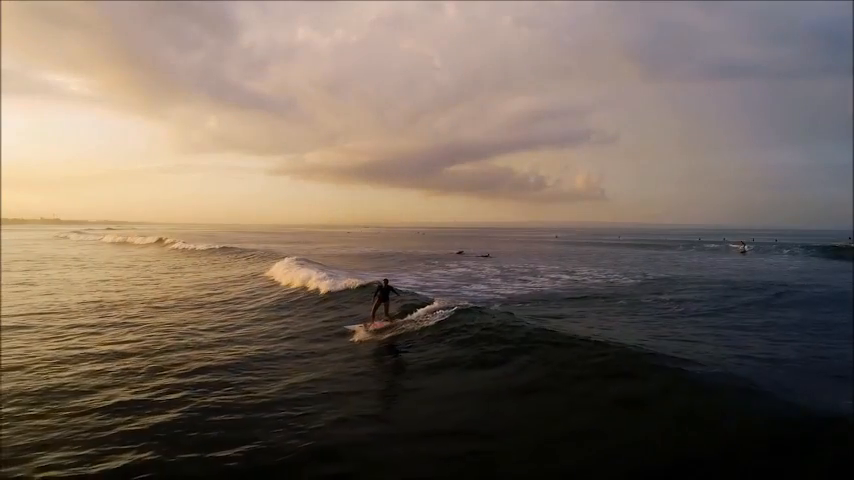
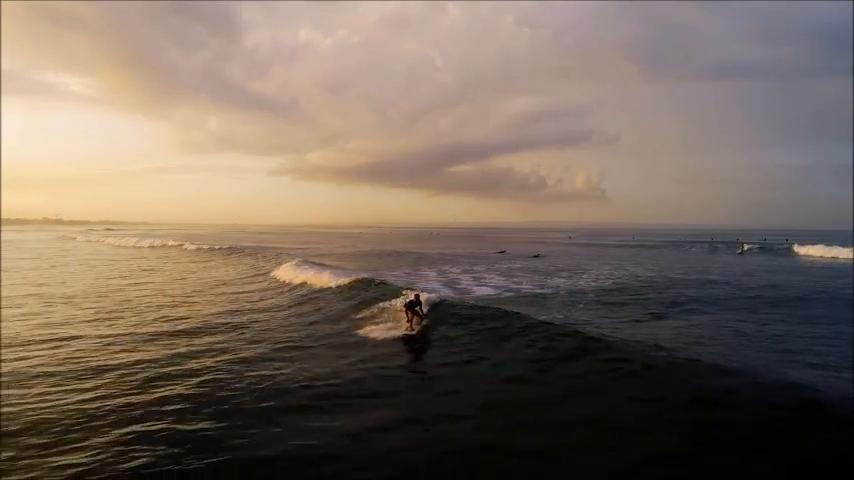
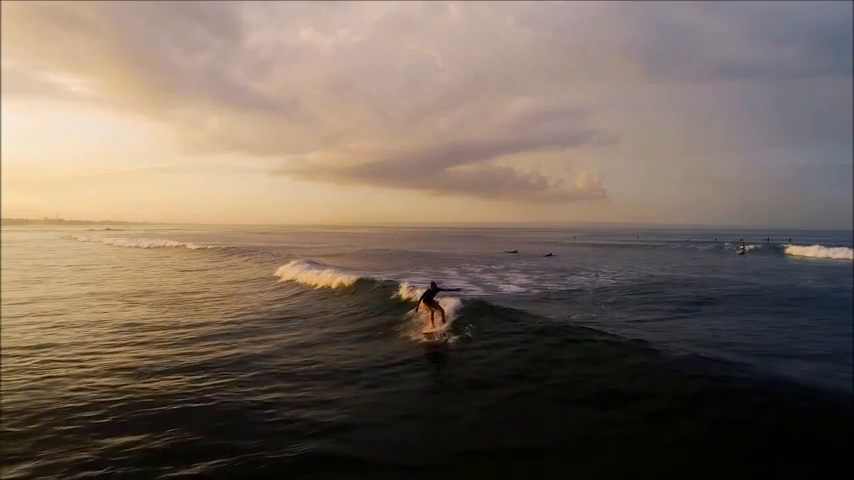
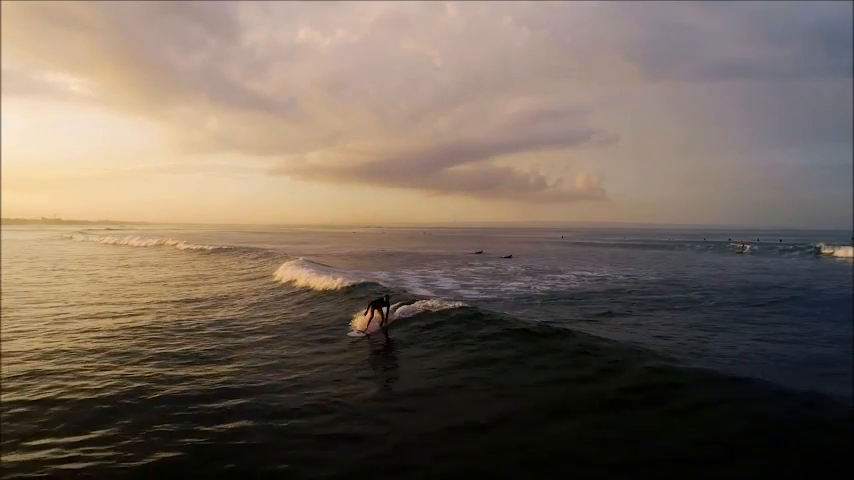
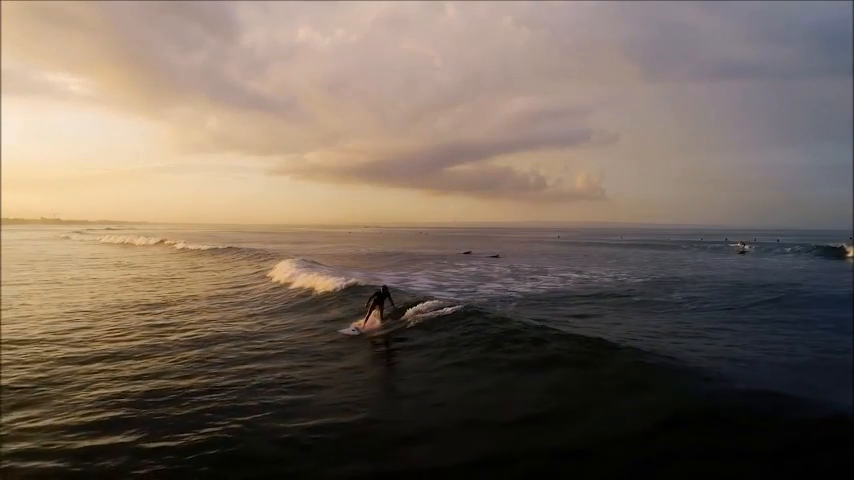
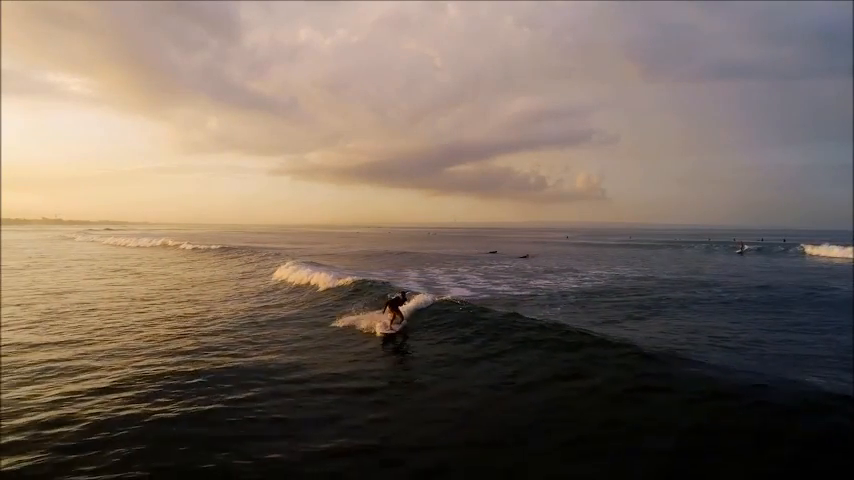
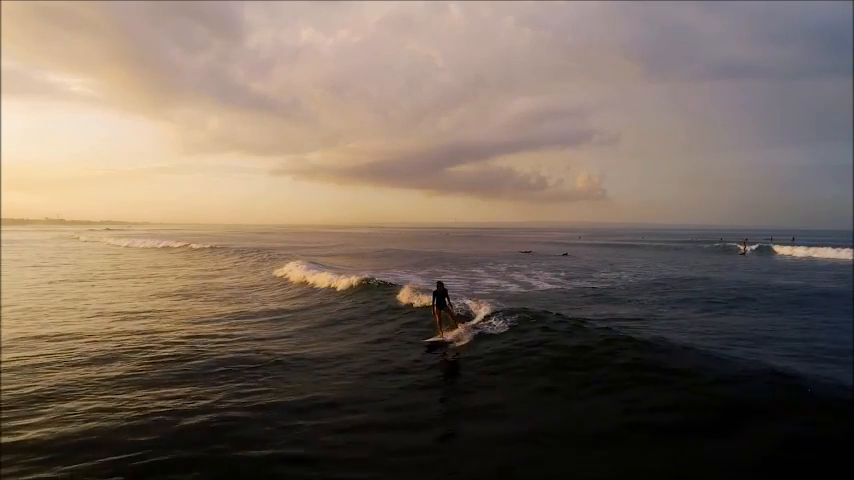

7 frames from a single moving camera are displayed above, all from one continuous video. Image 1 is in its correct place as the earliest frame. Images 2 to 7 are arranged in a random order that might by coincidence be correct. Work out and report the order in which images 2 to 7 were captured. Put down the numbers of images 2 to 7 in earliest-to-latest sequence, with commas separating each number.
5, 4, 6, 2, 3, 7
